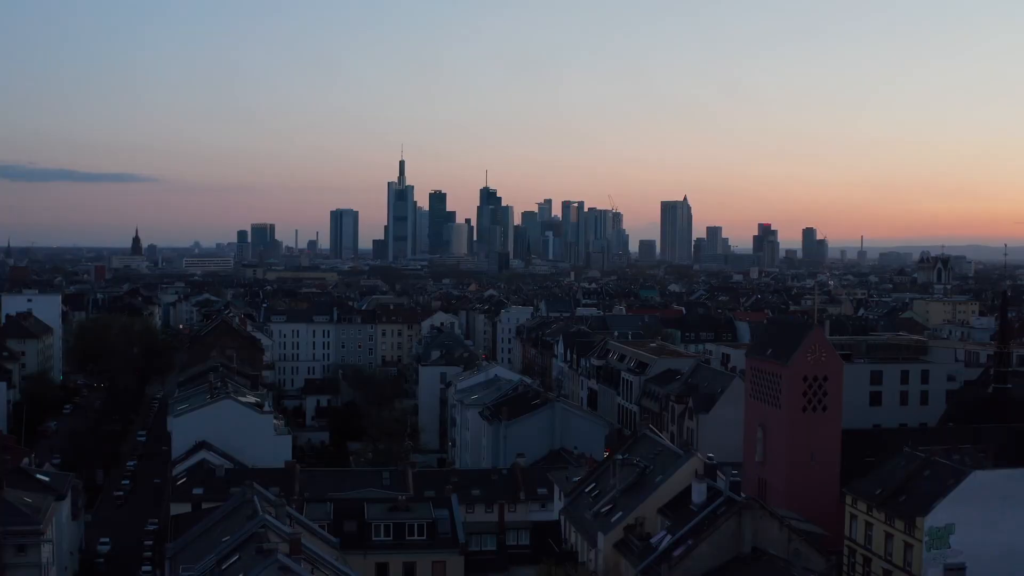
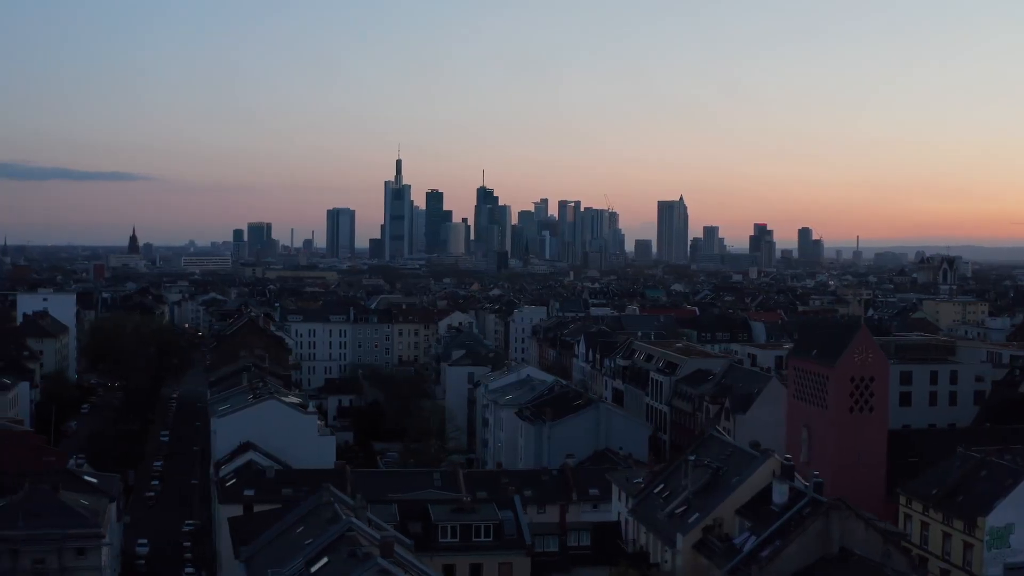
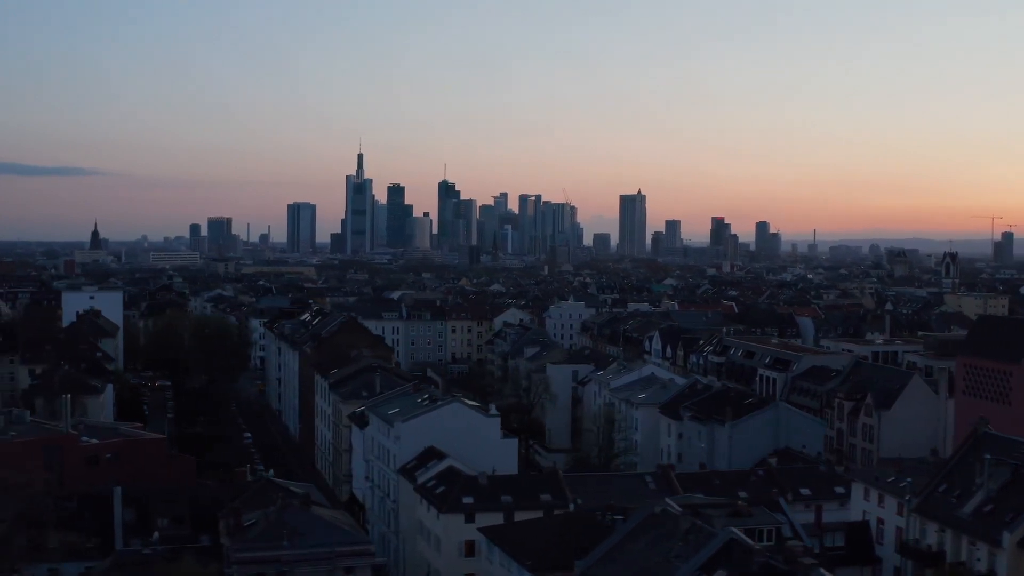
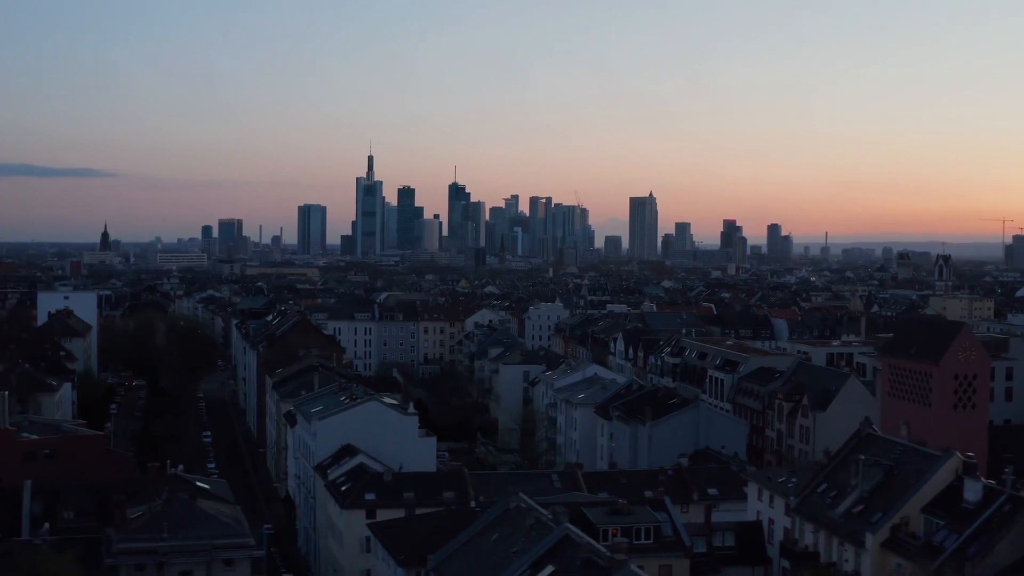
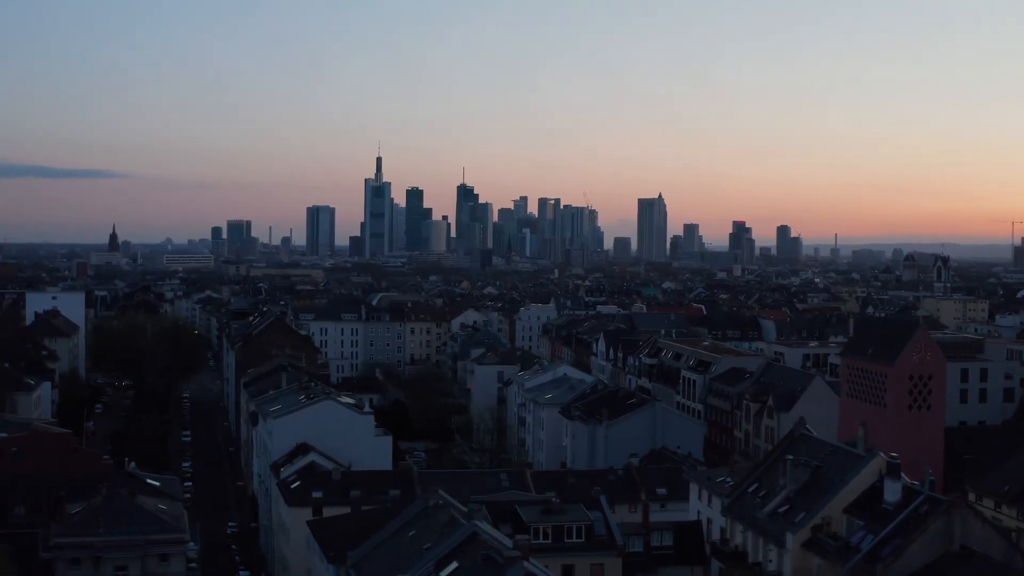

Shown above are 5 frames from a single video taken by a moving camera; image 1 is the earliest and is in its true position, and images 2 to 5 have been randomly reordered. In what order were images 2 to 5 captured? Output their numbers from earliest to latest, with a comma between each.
2, 5, 4, 3
